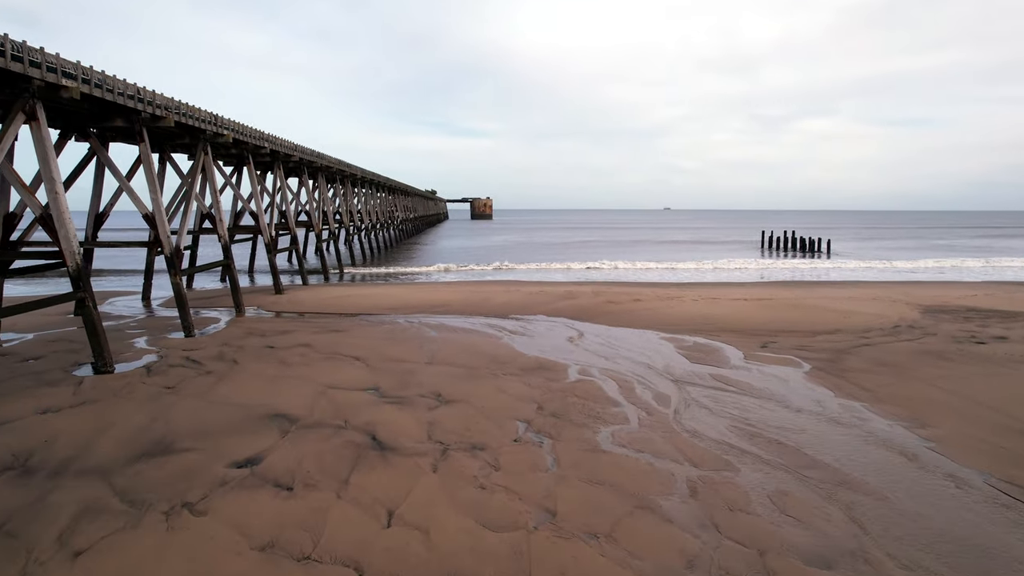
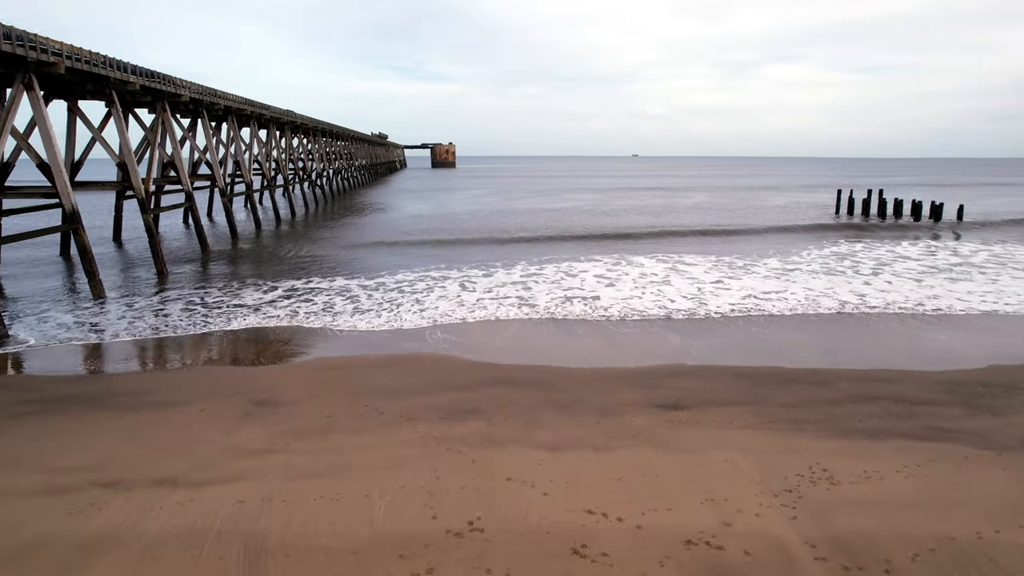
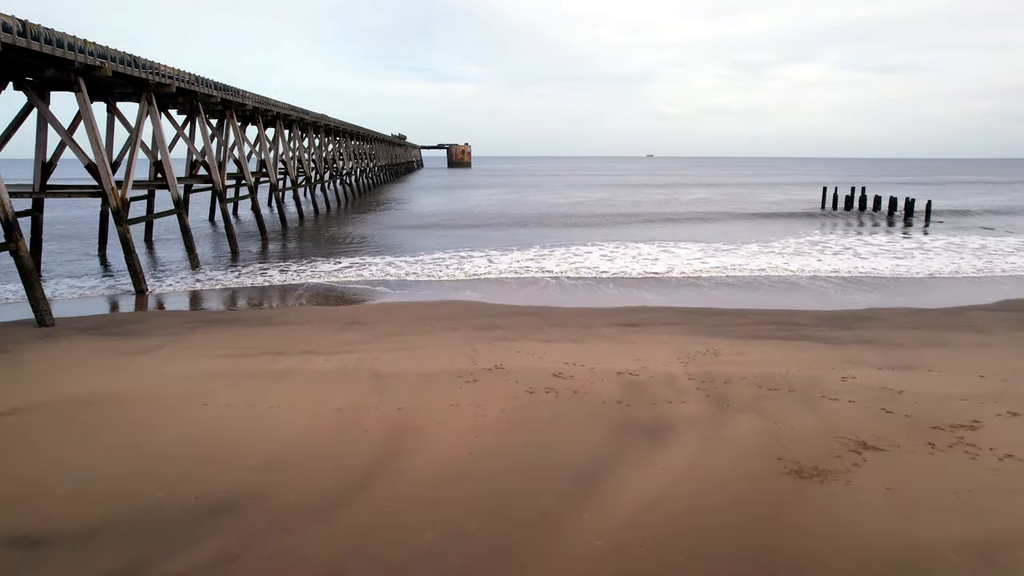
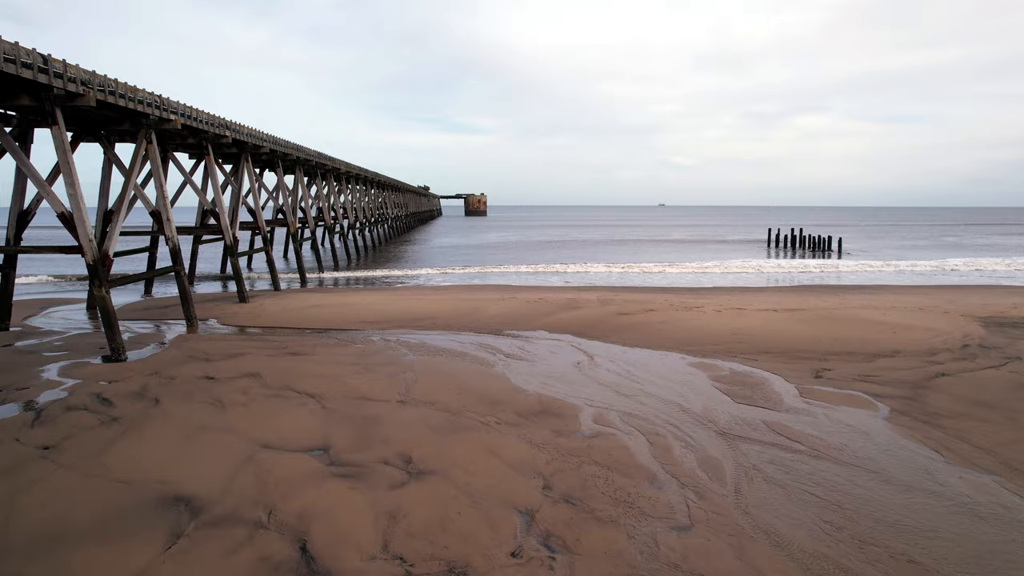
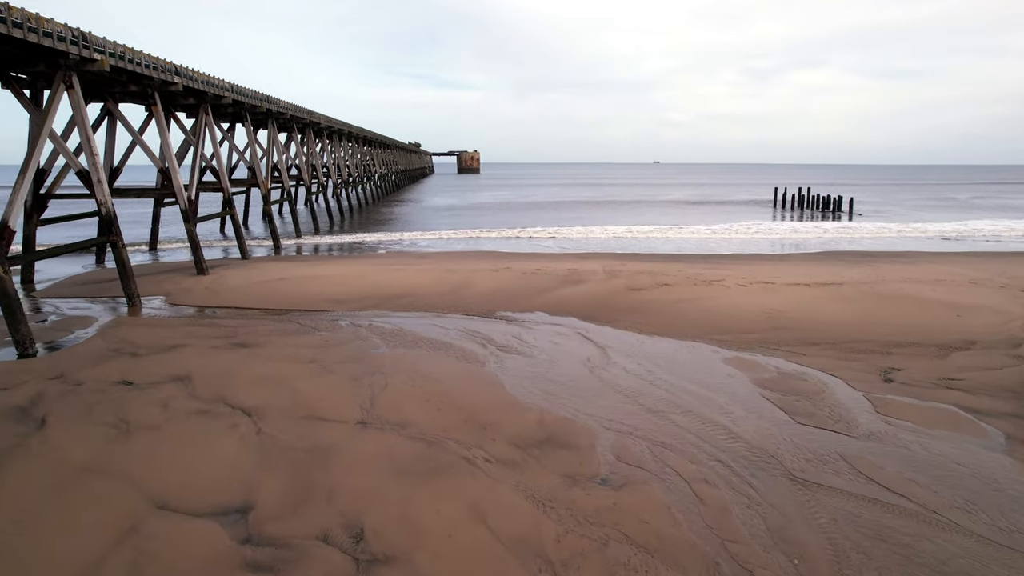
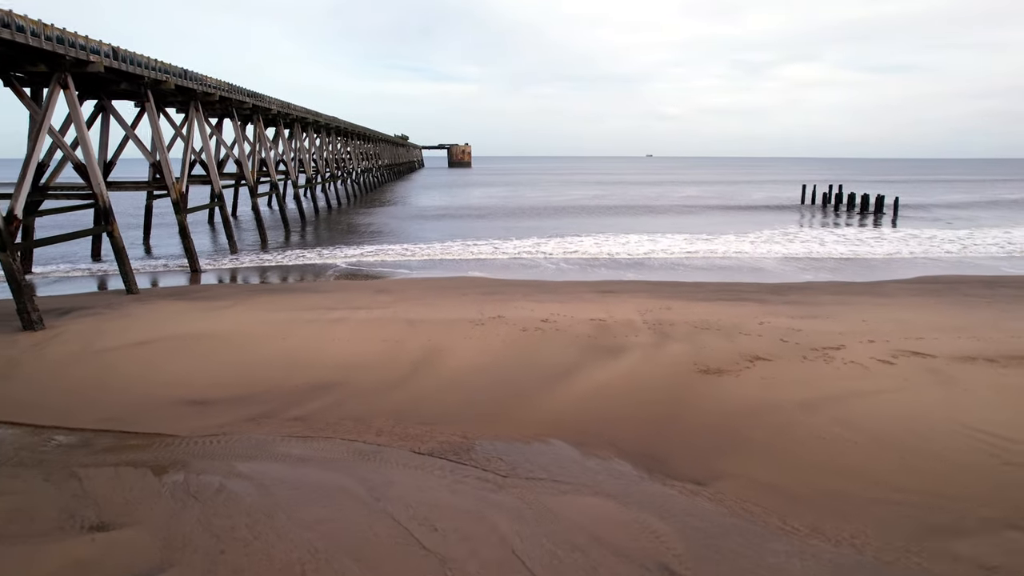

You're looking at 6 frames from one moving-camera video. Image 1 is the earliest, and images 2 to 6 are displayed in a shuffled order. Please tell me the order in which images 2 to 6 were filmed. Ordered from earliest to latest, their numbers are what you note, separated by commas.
4, 5, 6, 3, 2
